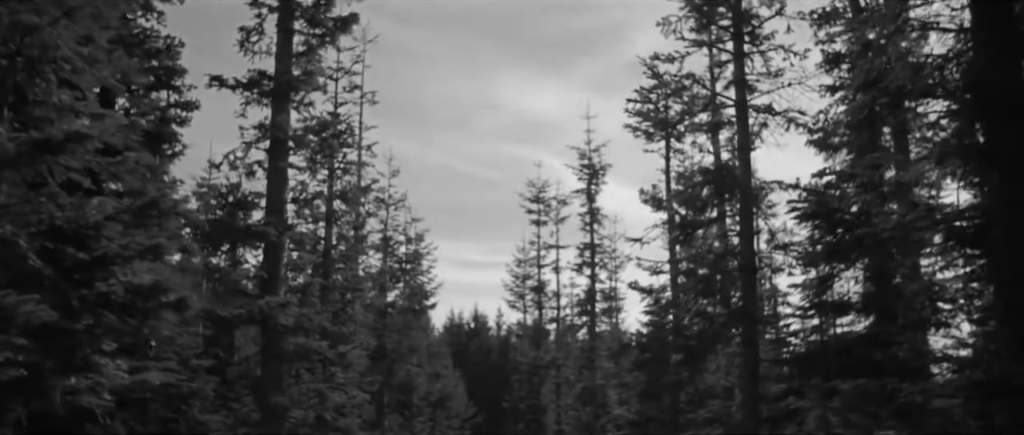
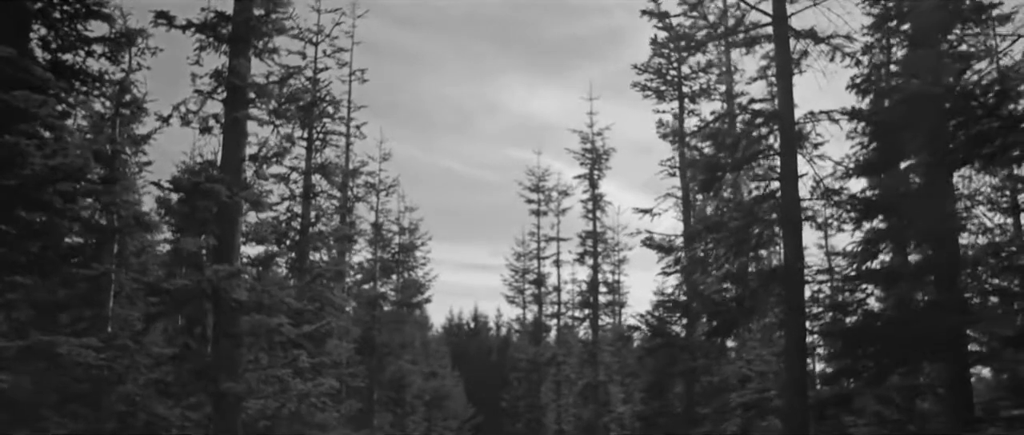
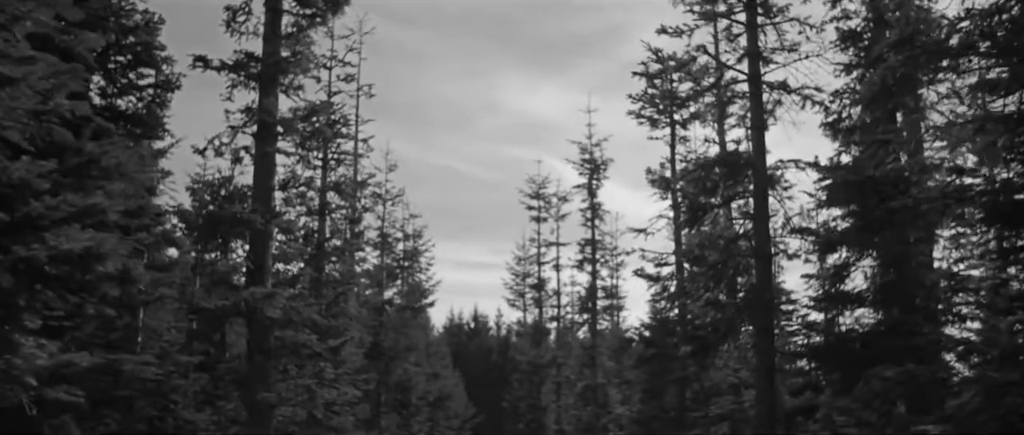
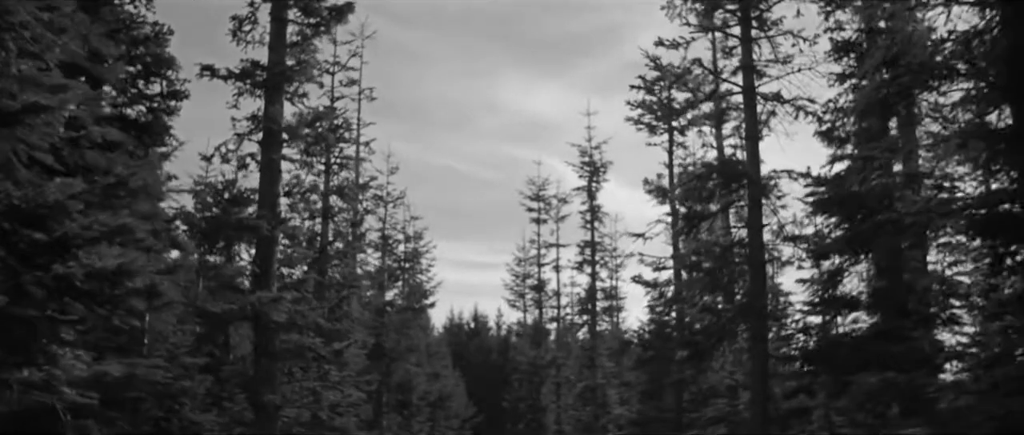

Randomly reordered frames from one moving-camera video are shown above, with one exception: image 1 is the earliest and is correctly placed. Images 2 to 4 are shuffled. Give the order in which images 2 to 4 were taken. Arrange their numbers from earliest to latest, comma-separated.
4, 3, 2
